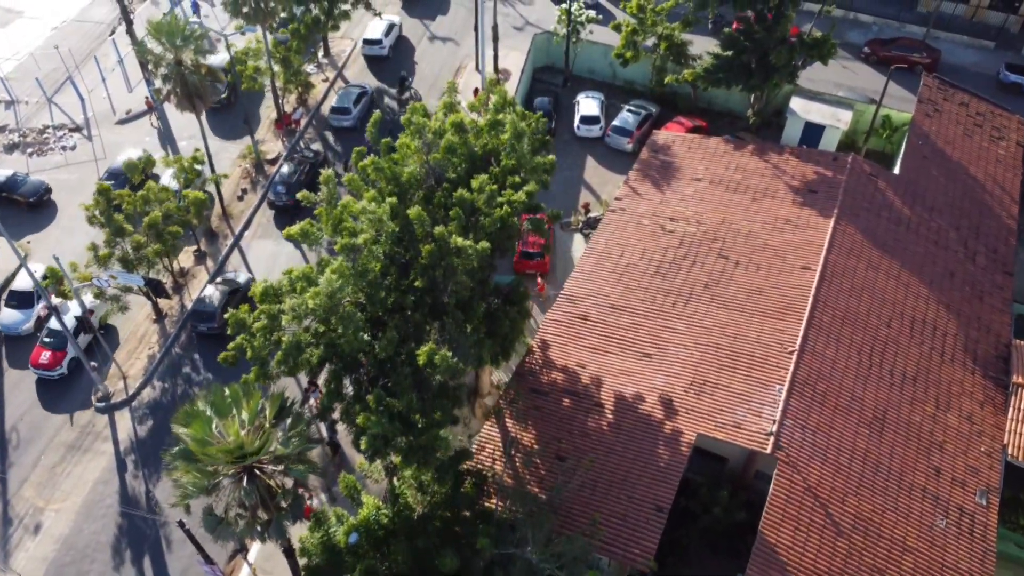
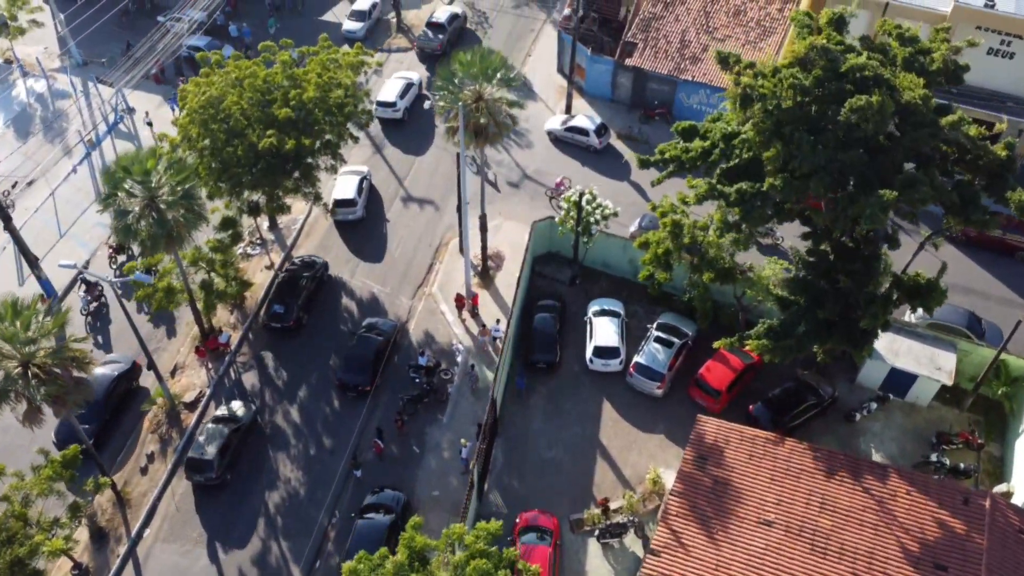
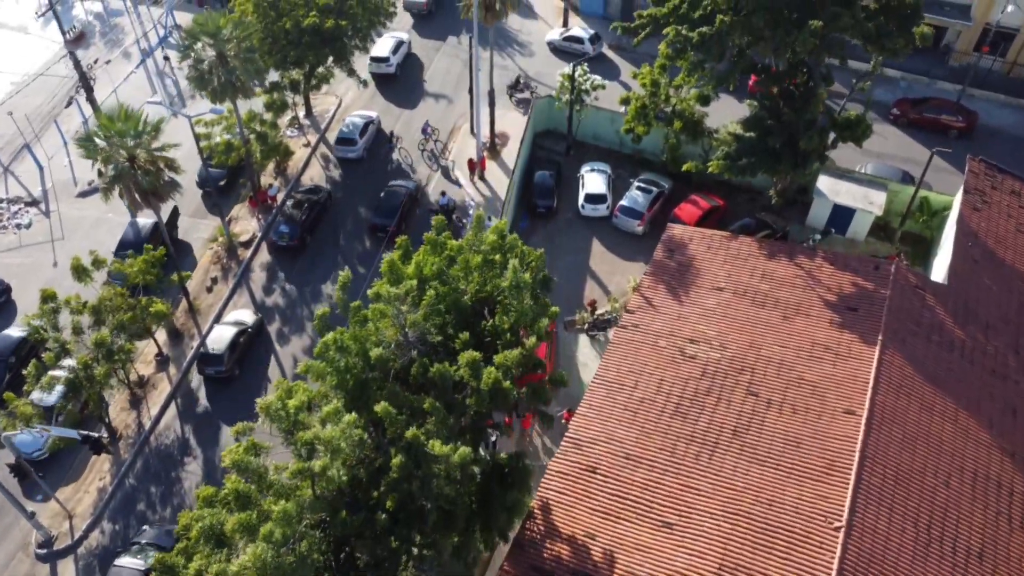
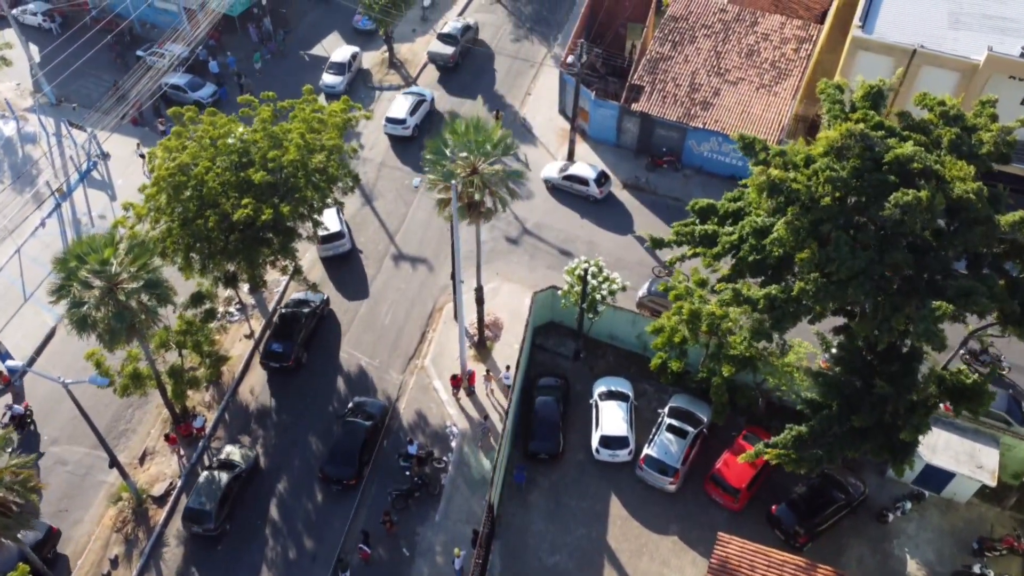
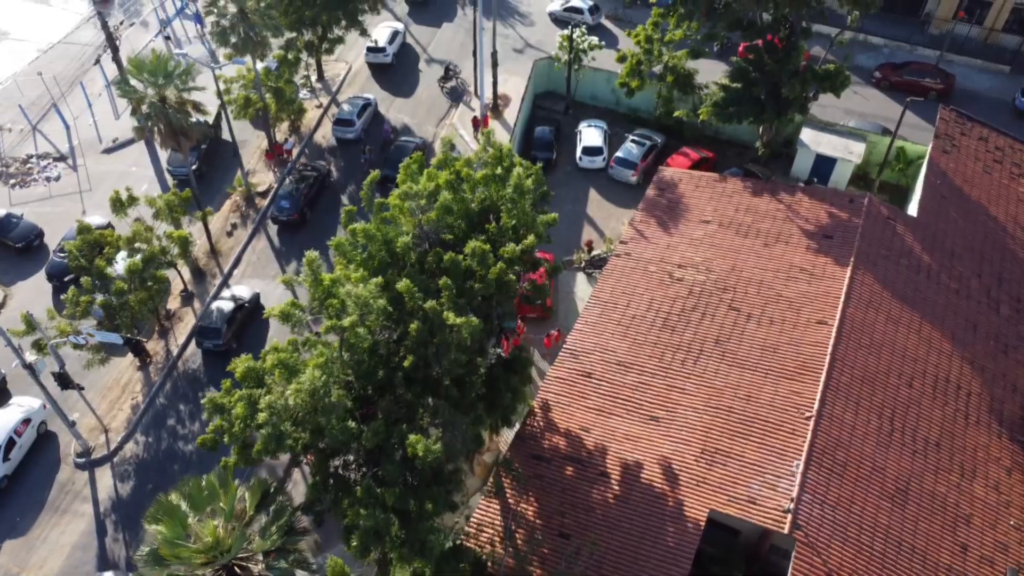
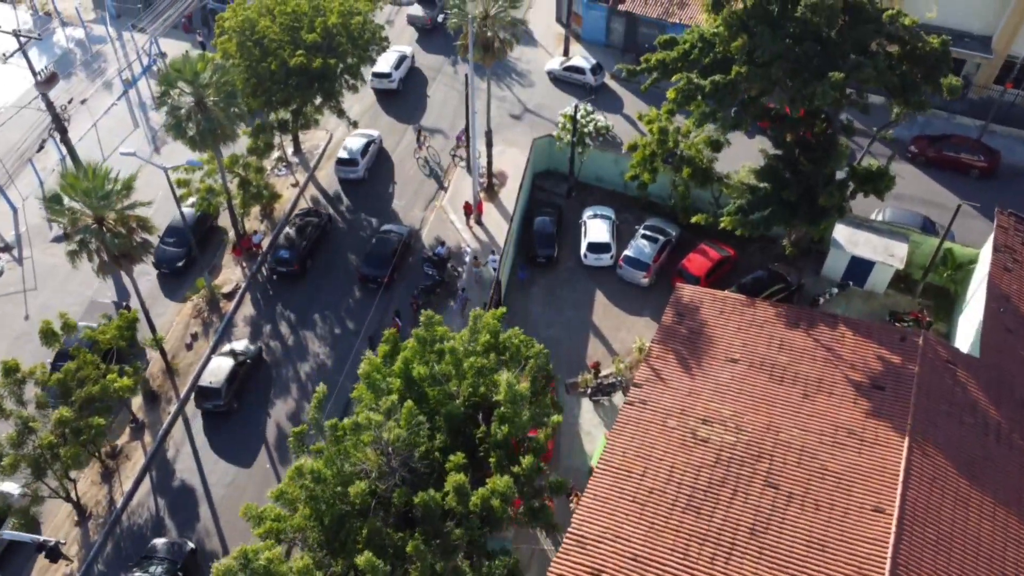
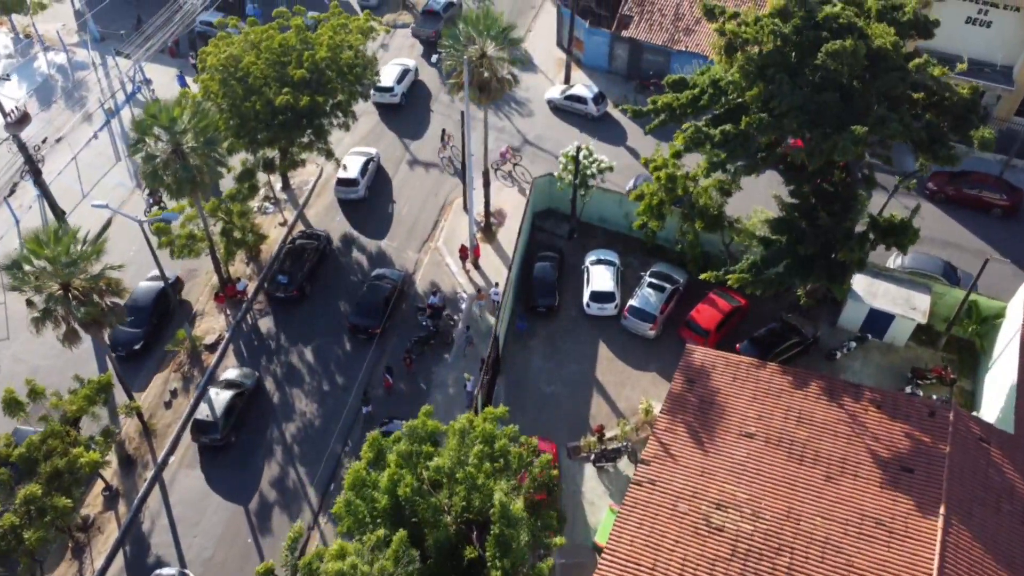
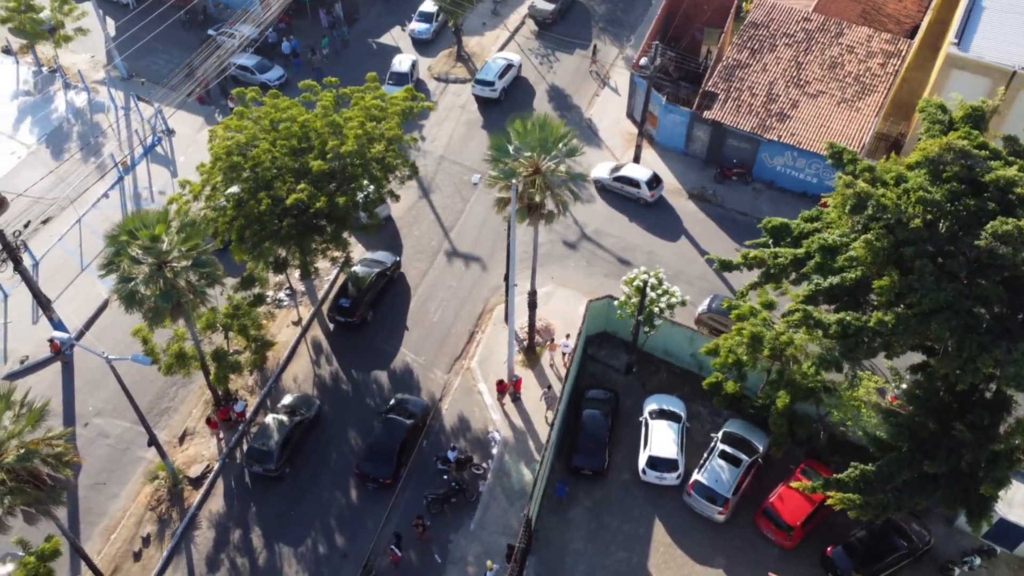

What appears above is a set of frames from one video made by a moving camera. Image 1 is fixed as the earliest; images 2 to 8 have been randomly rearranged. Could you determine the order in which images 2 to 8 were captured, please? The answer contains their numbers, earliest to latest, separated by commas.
5, 3, 6, 7, 2, 4, 8
